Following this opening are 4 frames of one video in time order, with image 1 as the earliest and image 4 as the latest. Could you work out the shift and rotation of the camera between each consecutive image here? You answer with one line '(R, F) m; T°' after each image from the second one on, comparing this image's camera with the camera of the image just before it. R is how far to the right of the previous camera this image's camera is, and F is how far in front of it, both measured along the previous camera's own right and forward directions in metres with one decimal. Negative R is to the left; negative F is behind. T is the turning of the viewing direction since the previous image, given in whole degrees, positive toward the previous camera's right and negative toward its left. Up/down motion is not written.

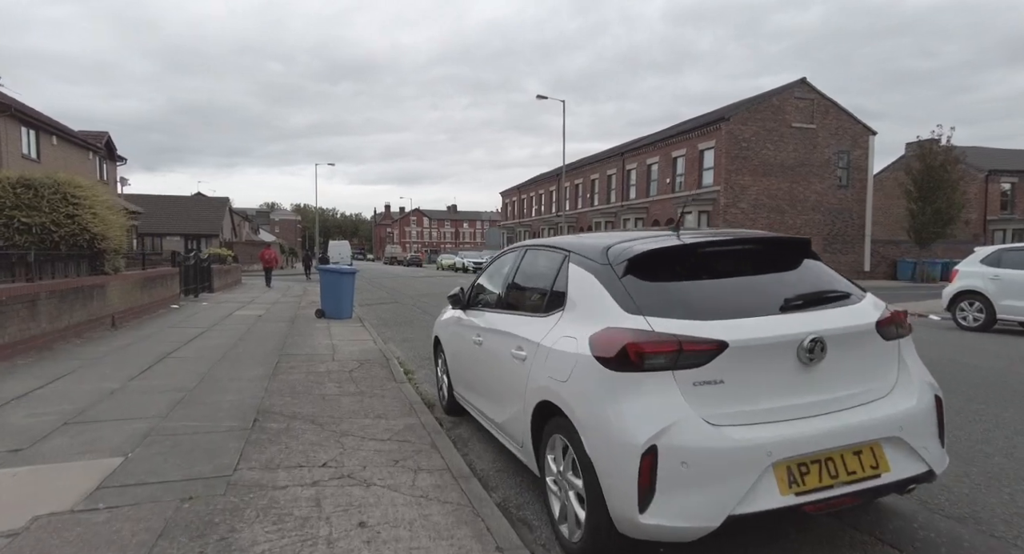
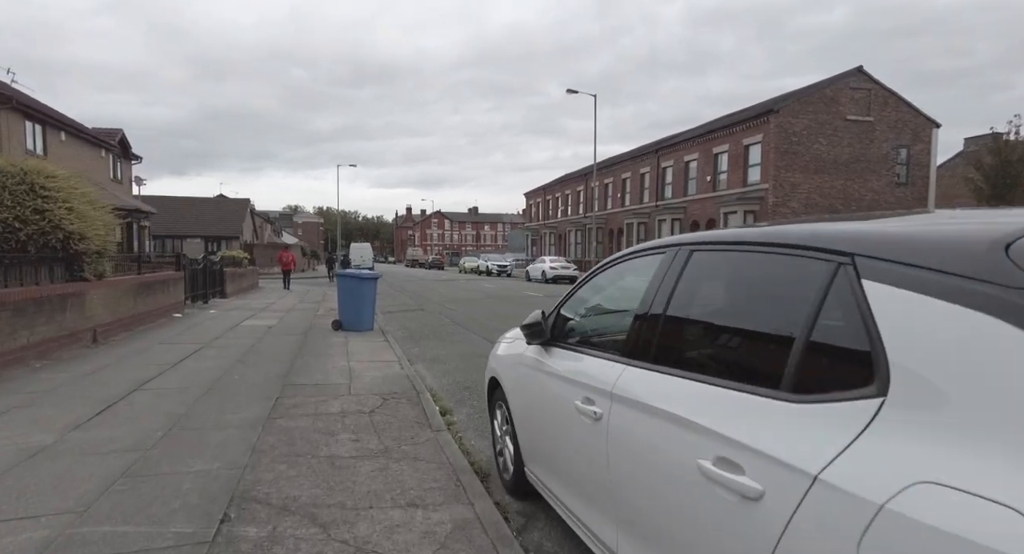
(-0.6, +1.9) m; -2°
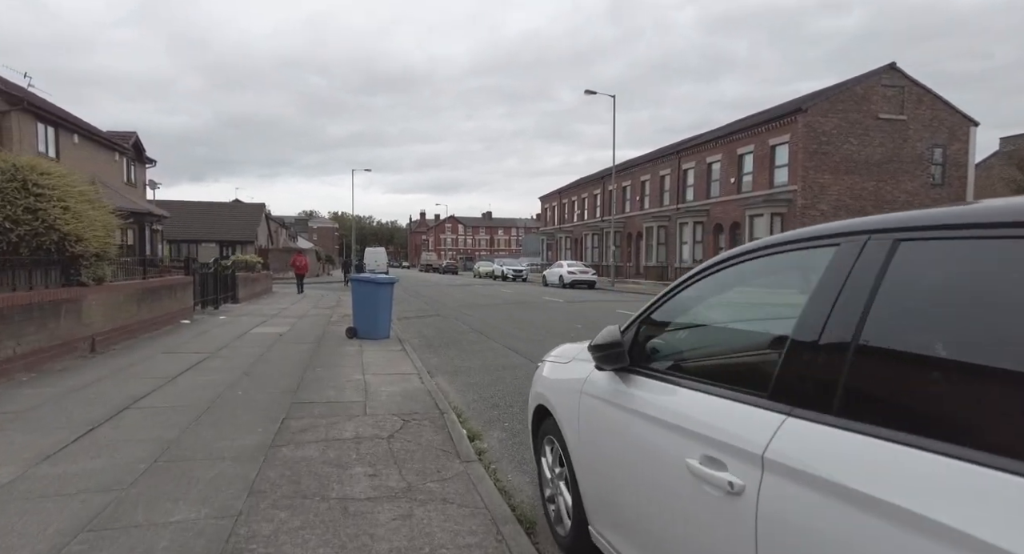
(-0.2, +0.8) m; -1°
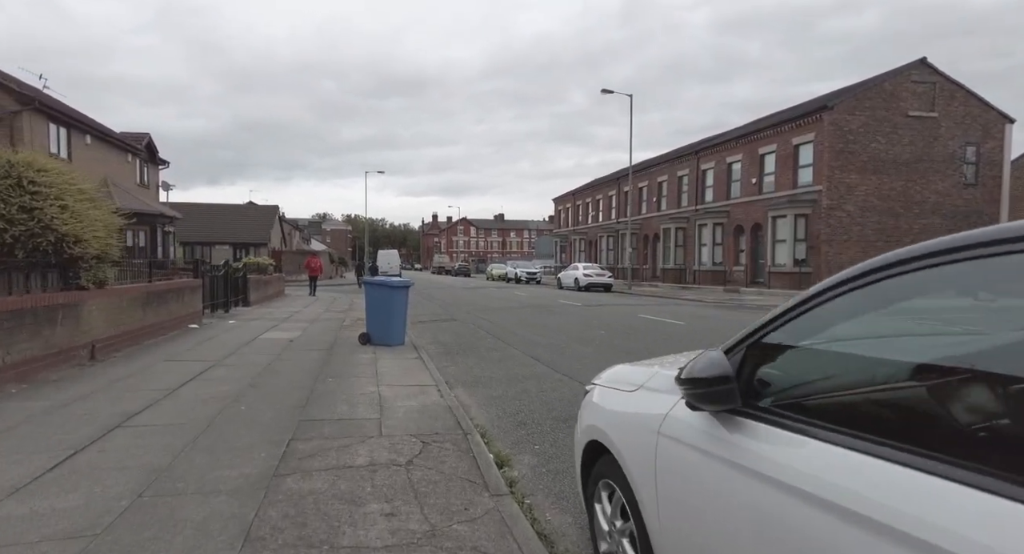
(-0.2, +0.6) m; -1°
